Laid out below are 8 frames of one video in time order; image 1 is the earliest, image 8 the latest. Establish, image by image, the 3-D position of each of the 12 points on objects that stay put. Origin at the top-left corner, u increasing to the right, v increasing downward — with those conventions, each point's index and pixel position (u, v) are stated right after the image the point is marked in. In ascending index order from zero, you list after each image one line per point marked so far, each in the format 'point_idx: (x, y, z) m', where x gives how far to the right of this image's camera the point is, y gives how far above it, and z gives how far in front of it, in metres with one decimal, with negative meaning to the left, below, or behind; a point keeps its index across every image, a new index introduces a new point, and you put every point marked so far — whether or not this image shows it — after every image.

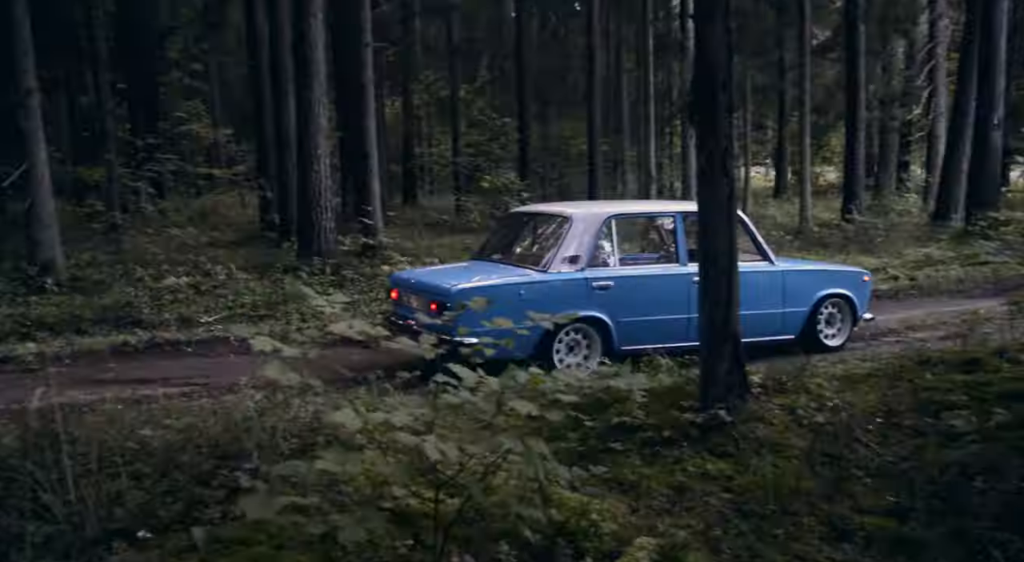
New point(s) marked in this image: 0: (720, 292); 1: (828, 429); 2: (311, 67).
0: (+1.1, -0.1, +5.1) m
1: (+1.7, -0.8, +5.1) m
2: (-2.9, +3.1, +13.5) m
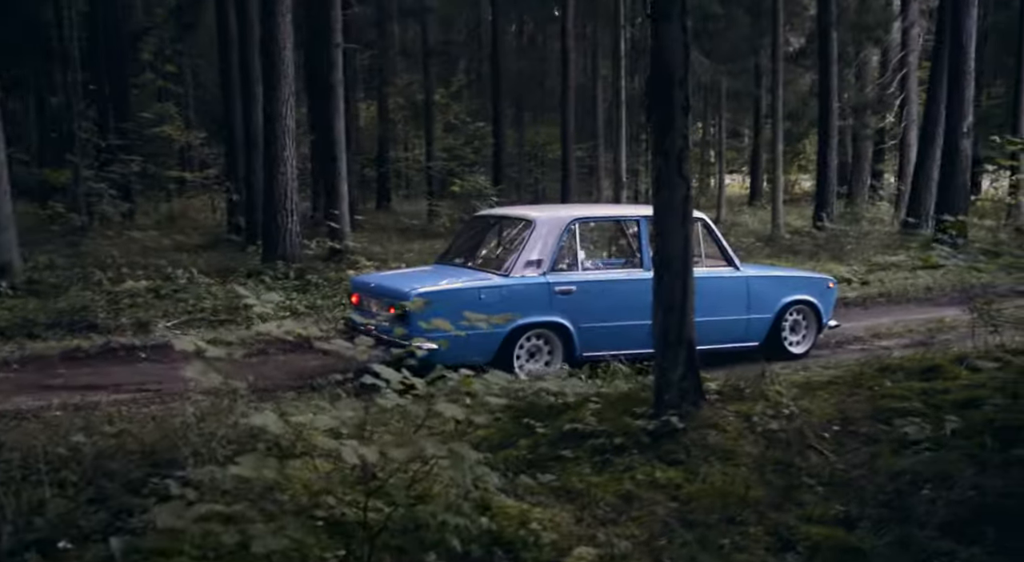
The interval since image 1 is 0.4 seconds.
0: (+0.9, -0.1, +5.0) m
1: (+1.4, -0.9, +5.0) m
2: (-3.4, +3.1, +13.3) m
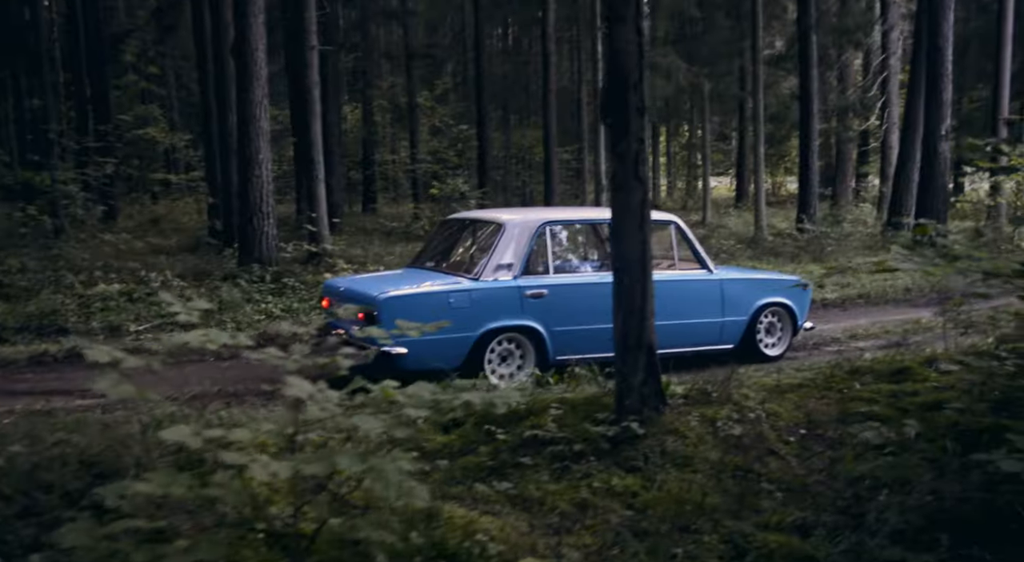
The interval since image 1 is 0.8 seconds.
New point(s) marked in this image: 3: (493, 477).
0: (+0.7, -0.1, +5.0) m
1: (+1.2, -0.9, +4.9) m
2: (-3.7, +3.0, +13.2) m
3: (-0.1, -1.0, +4.8) m
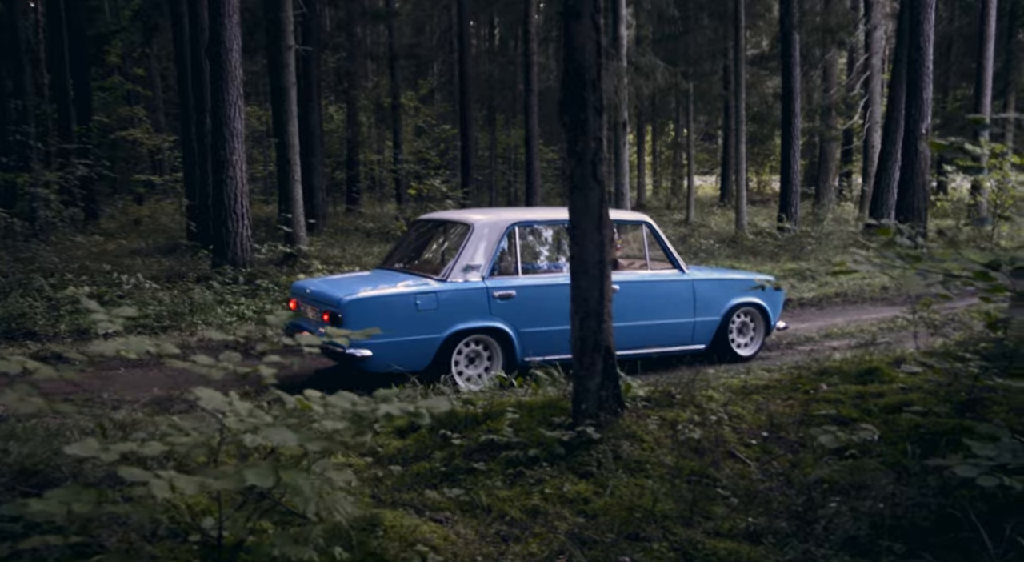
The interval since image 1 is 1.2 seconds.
0: (+0.4, -0.1, +4.9) m
1: (+1.0, -0.9, +4.8) m
2: (-4.0, +3.0, +13.1) m
3: (-0.3, -1.0, +4.7) m
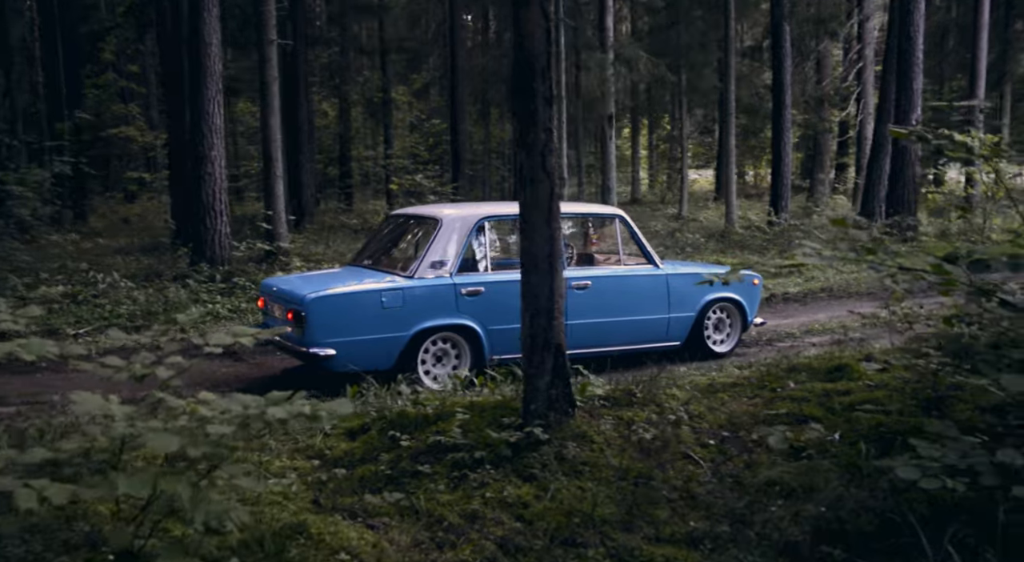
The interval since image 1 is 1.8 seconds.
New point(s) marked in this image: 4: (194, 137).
0: (+0.1, -0.1, +4.8) m
1: (+0.7, -0.9, +4.7) m
2: (-4.3, +3.0, +12.9) m
3: (-0.6, -1.0, +4.6) m
4: (-4.5, +2.0, +13.2) m
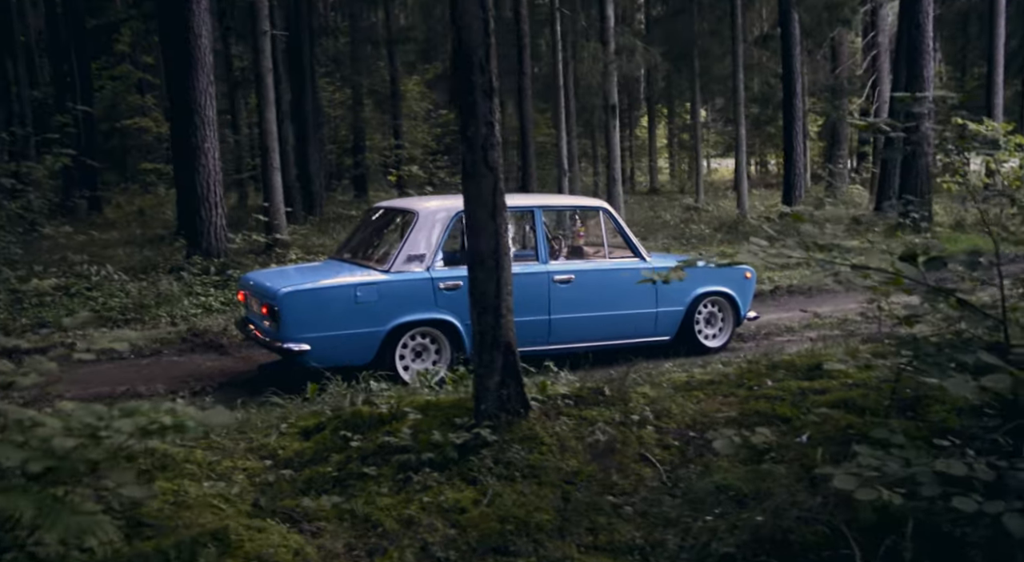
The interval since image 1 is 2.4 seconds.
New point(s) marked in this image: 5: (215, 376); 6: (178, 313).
0: (-0.1, -0.1, +4.6) m
1: (+0.4, -0.9, +4.6) m
2: (-4.4, +3.1, +12.9) m
3: (-0.9, -1.0, +4.4) m
4: (-4.6, +2.1, +13.1) m
5: (-2.7, -0.8, +8.3) m
6: (-3.9, -0.4, +10.9) m
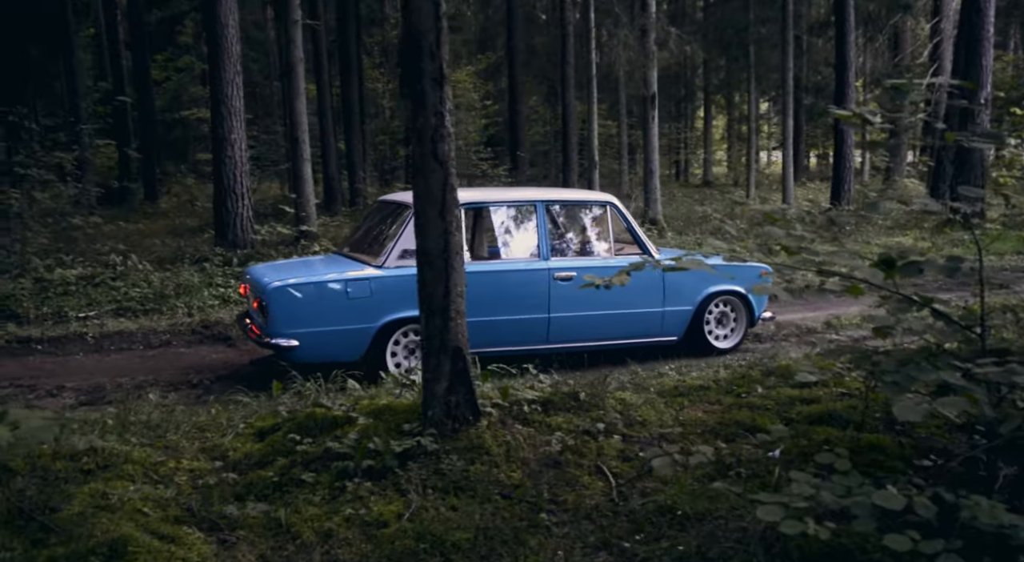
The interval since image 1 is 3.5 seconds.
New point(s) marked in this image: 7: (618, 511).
0: (-0.4, -0.1, +4.4) m
1: (+0.2, -0.9, +4.4) m
2: (-4.0, +3.3, +12.9) m
3: (-1.1, -1.0, +4.3) m
4: (-4.2, +2.3, +13.2) m
5: (-2.7, -0.8, +8.3) m
6: (-3.7, -0.3, +10.9) m
7: (+0.5, -1.0, +3.9) m
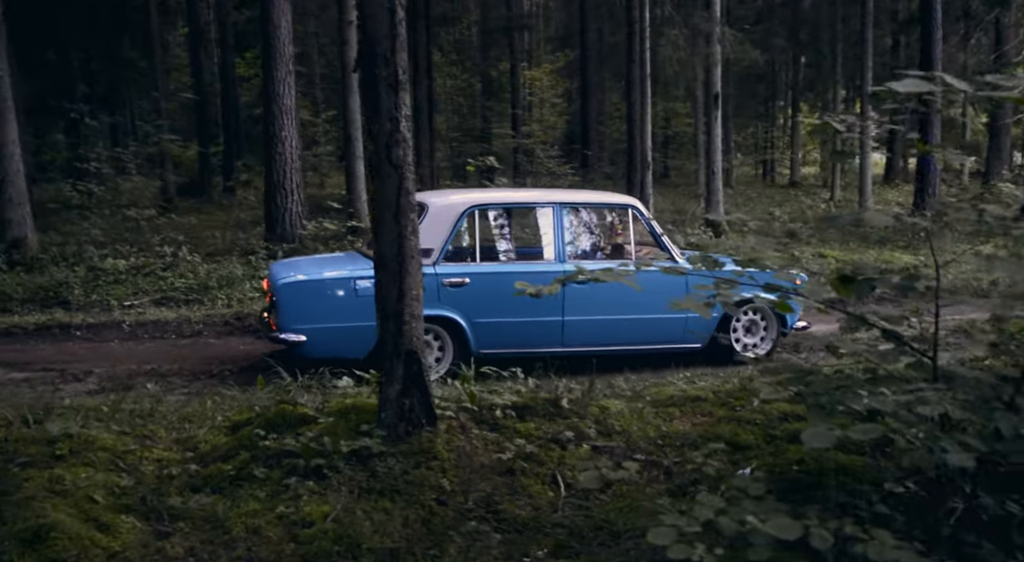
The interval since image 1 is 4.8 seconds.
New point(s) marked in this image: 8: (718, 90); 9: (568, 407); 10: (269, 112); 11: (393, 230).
0: (-0.6, -0.1, +4.4) m
1: (-0.1, -0.9, +4.3) m
2: (-3.3, +3.4, +13.2) m
3: (-1.4, -1.0, +4.4) m
4: (-3.5, +2.4, +13.5) m
5: (-2.5, -0.7, +8.5) m
6: (-3.3, -0.2, +11.2) m
7: (+0.2, -1.0, +3.8) m
8: (+3.7, +3.4, +16.7) m
9: (+0.3, -0.7, +5.4) m
10: (-3.5, +2.5, +13.4) m
11: (-0.5, +0.2, +4.4) m
